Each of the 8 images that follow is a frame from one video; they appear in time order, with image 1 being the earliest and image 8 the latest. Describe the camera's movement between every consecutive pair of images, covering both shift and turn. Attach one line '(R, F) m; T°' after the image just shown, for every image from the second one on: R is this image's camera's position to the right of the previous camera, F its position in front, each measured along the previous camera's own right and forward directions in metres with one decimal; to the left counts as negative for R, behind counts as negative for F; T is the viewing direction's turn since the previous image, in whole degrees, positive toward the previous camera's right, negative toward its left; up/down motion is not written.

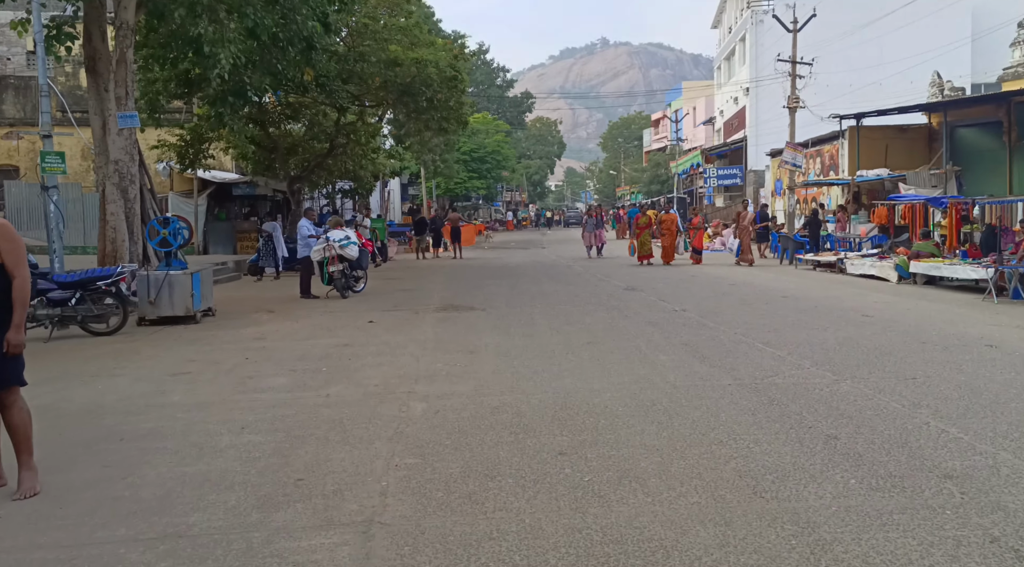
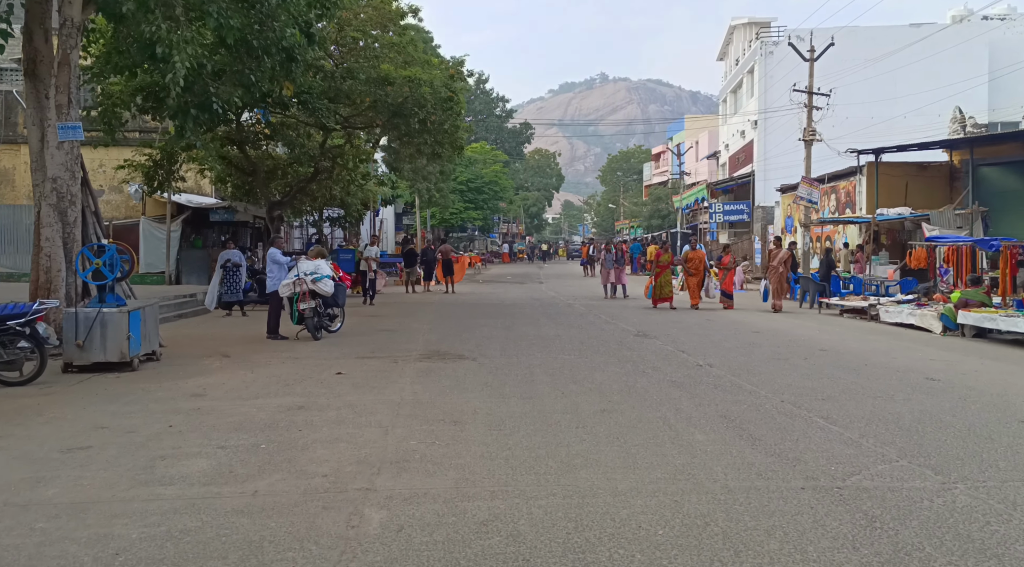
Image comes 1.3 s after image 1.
(0.0, +2.1) m; 0°
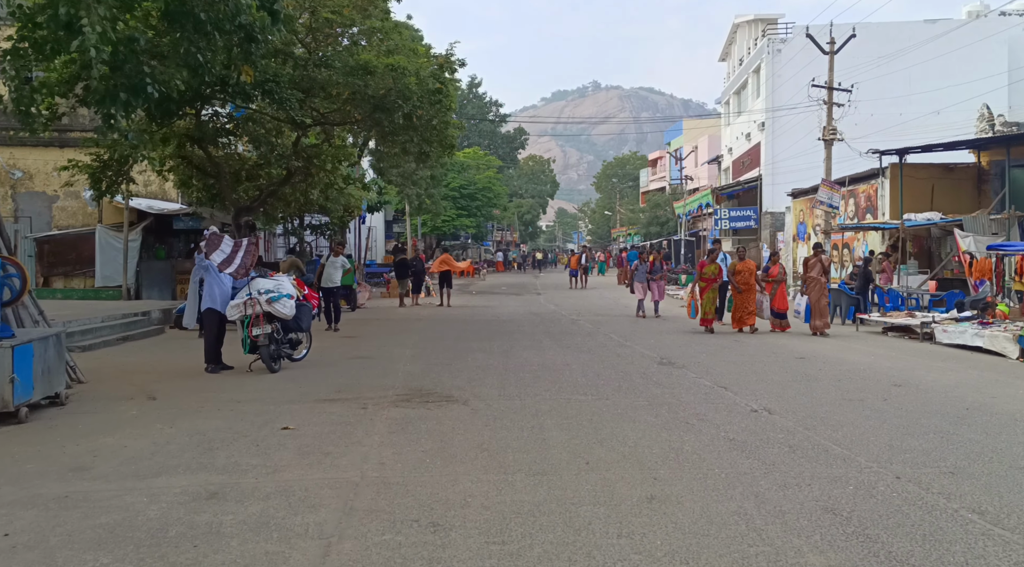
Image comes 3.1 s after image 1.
(-0.1, +2.6) m; 0°
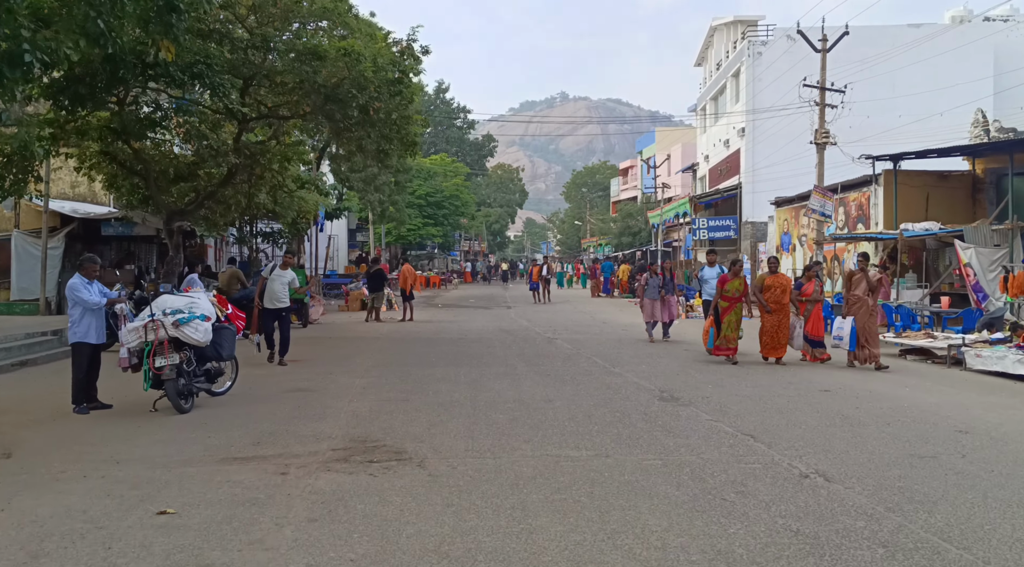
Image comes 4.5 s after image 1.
(0.0, +2.3) m; +2°
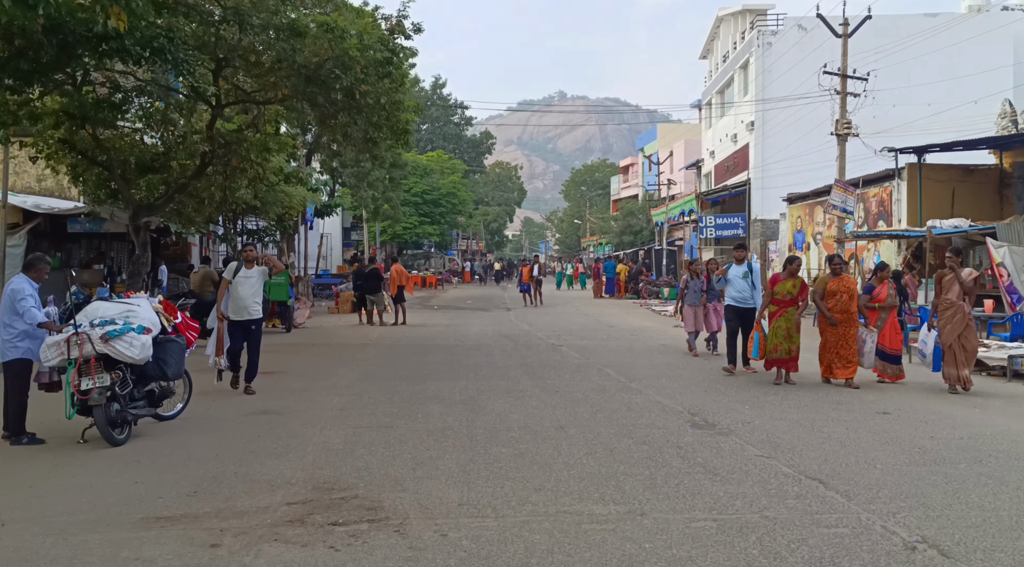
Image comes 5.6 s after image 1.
(-0.1, +1.7) m; 0°
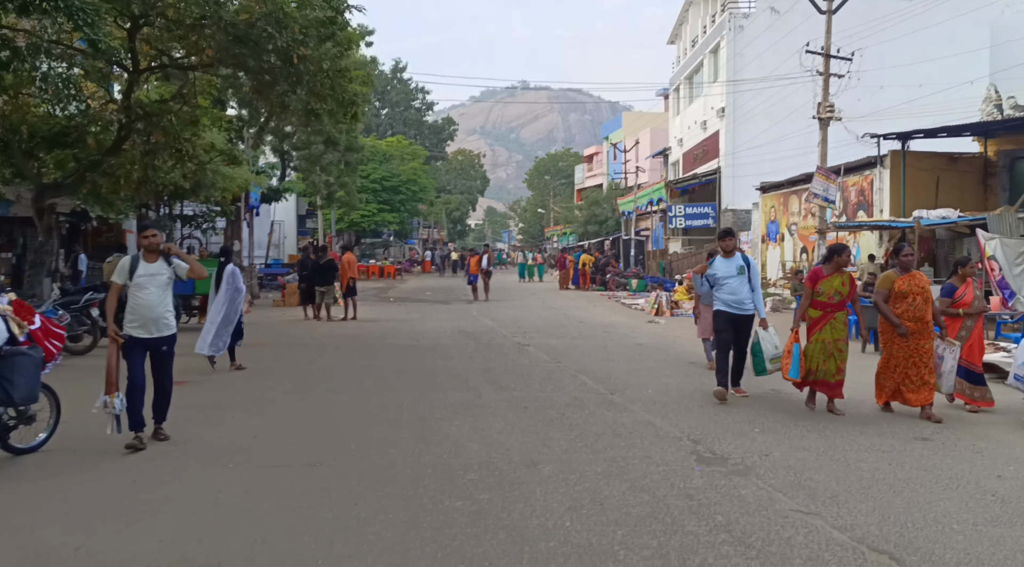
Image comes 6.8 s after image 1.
(0.0, +2.0) m; +2°
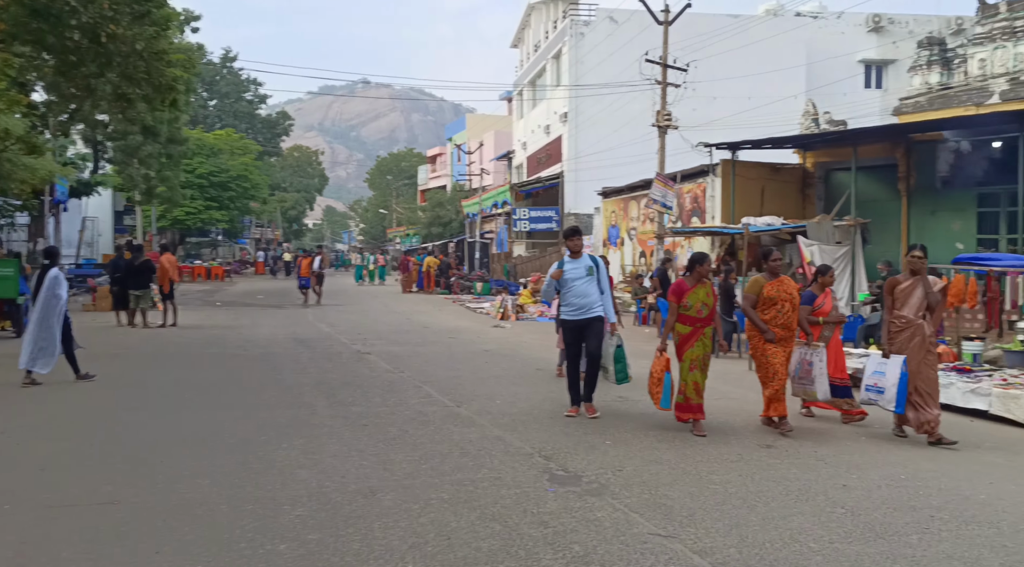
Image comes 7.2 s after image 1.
(0.0, +0.6) m; +9°
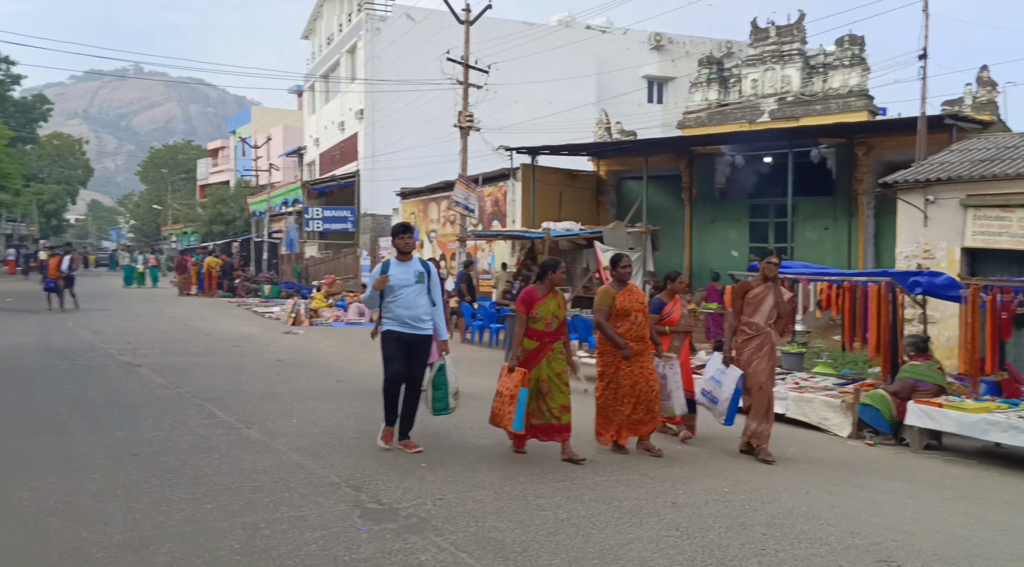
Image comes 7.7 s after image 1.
(-0.1, +0.9) m; +12°
